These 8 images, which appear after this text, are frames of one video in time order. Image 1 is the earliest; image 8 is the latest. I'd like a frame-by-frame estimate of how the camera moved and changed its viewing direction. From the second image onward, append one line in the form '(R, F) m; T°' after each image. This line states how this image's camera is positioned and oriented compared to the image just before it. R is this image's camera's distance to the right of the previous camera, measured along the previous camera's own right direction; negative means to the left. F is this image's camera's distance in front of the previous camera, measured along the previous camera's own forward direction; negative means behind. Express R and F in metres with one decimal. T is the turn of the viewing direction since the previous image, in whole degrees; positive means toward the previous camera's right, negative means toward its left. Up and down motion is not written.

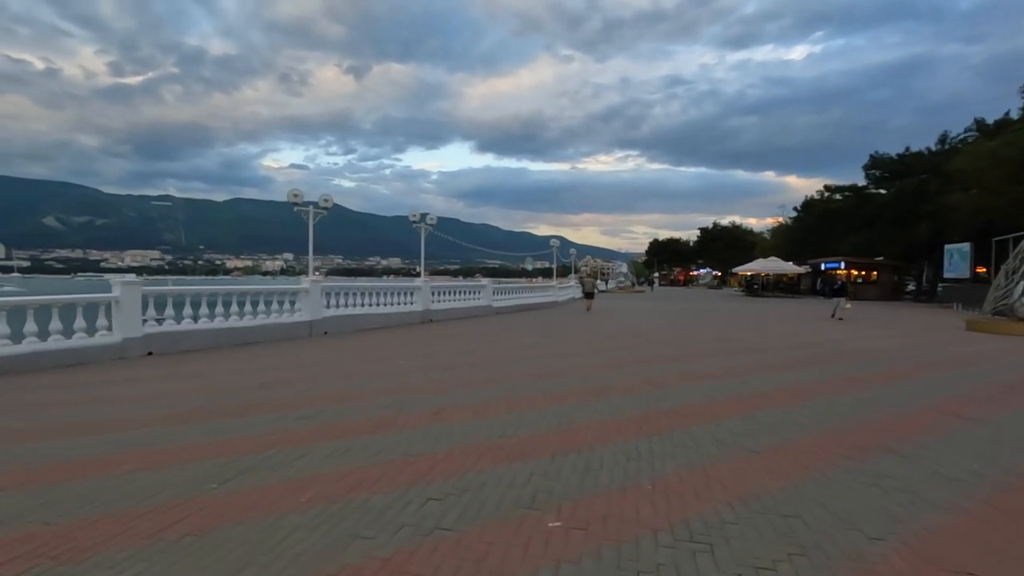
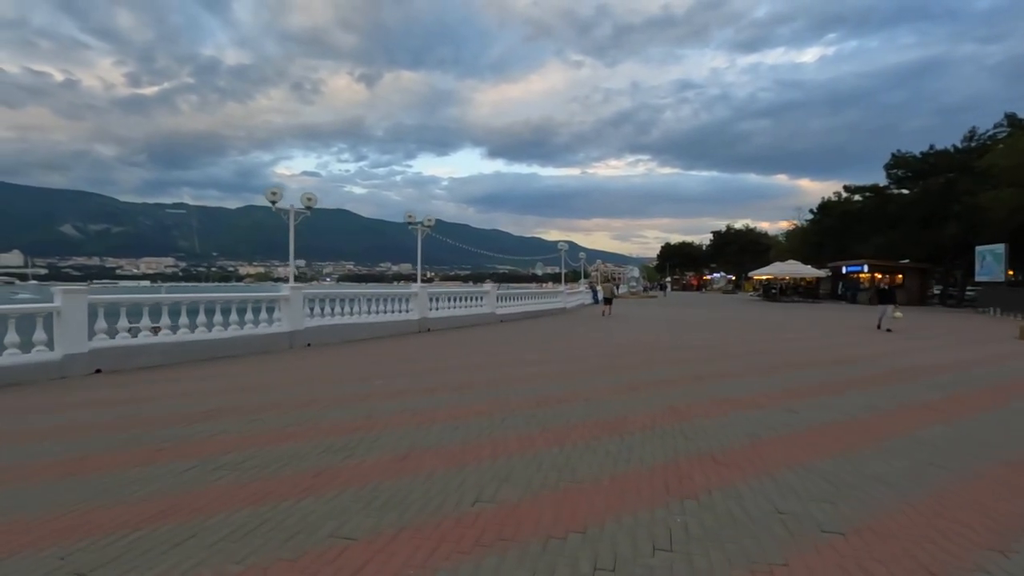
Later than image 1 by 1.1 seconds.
(+0.1, +1.0) m; -1°
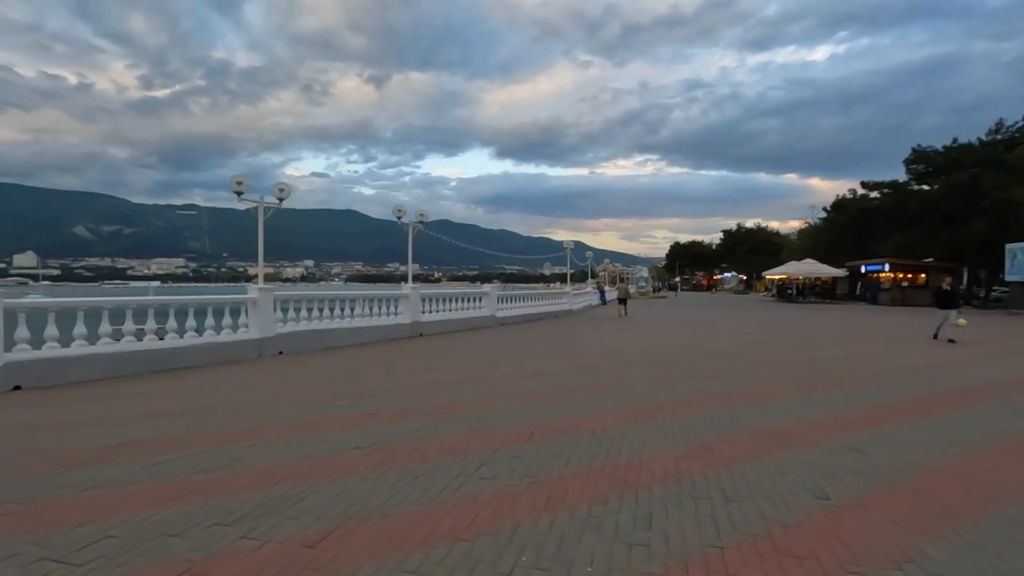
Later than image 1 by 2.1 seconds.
(+0.3, +1.5) m; -1°
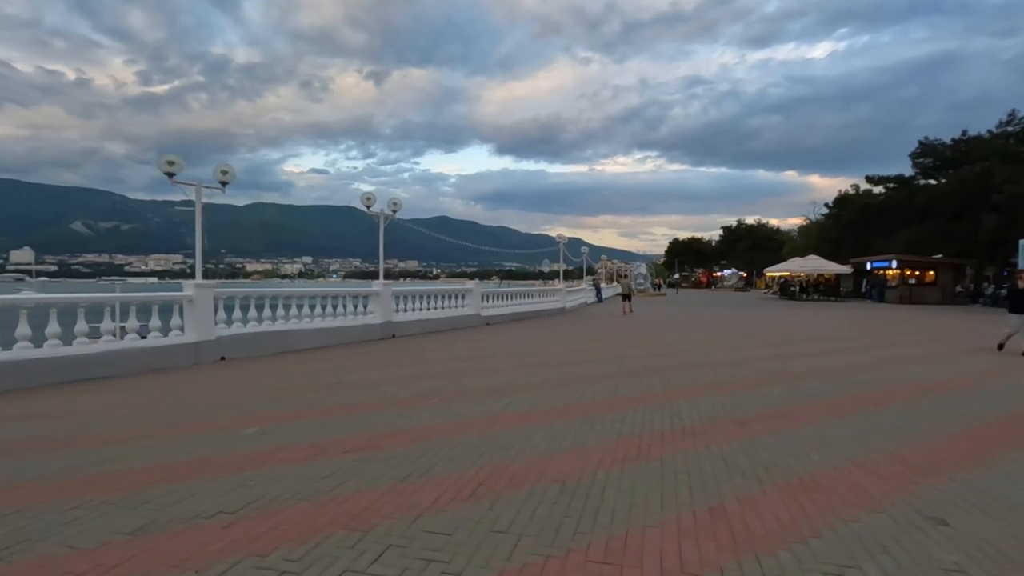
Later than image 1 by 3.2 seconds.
(+0.1, +1.2) m; 0°
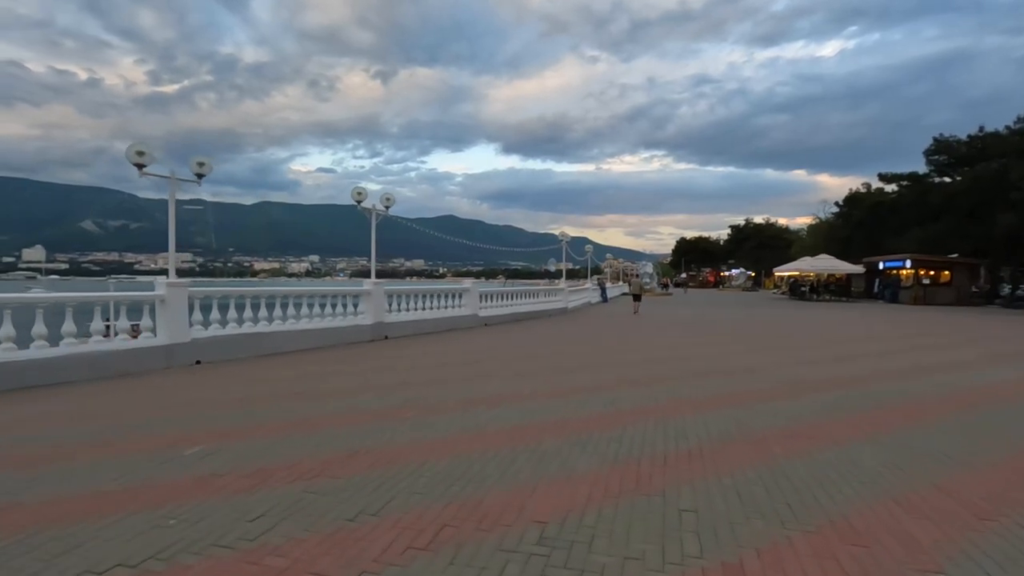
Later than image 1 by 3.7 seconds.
(-0.6, -0.8) m; -1°
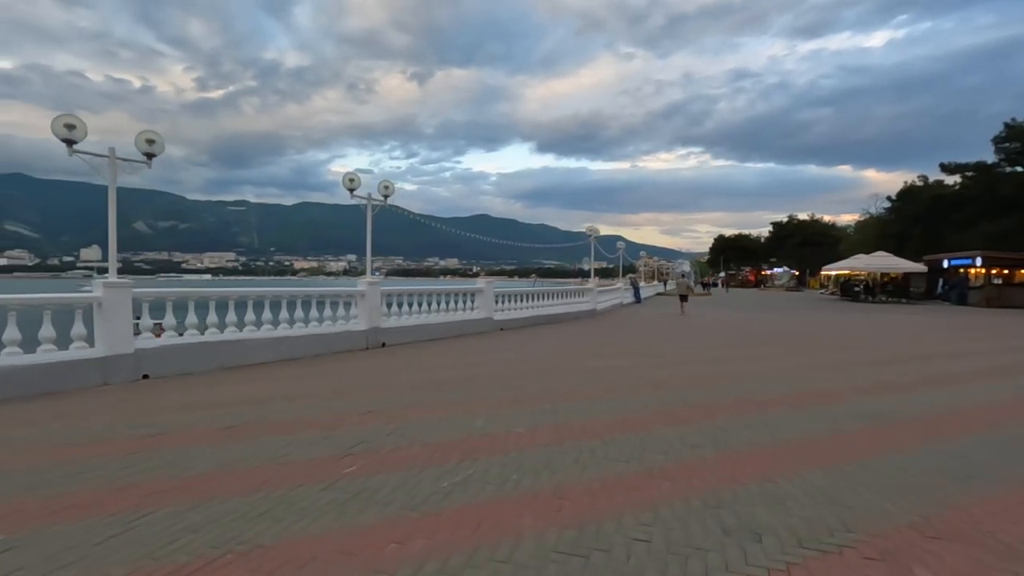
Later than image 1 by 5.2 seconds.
(+0.5, +2.2) m; -4°
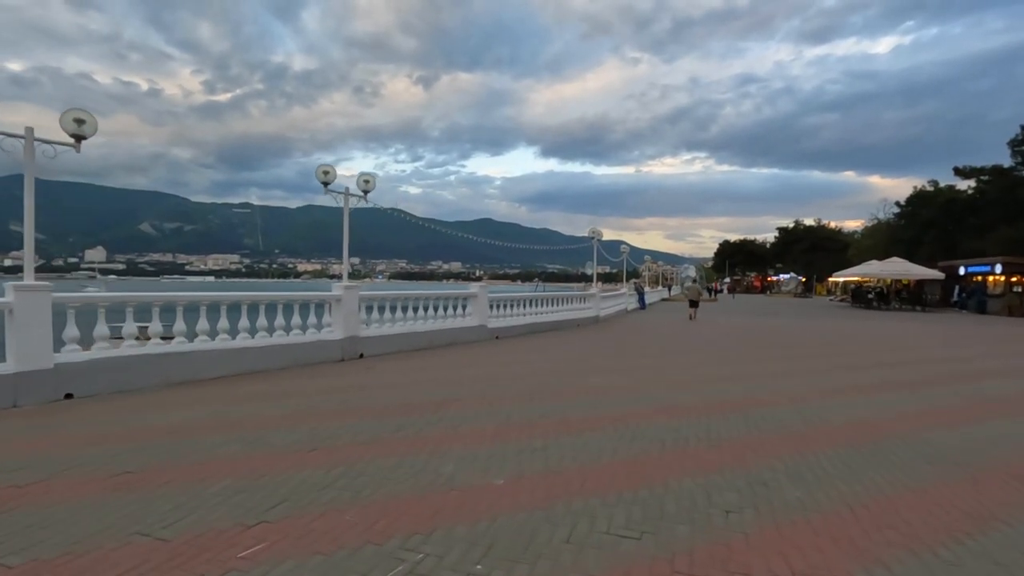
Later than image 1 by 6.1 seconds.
(+0.2, +1.4) m; 0°
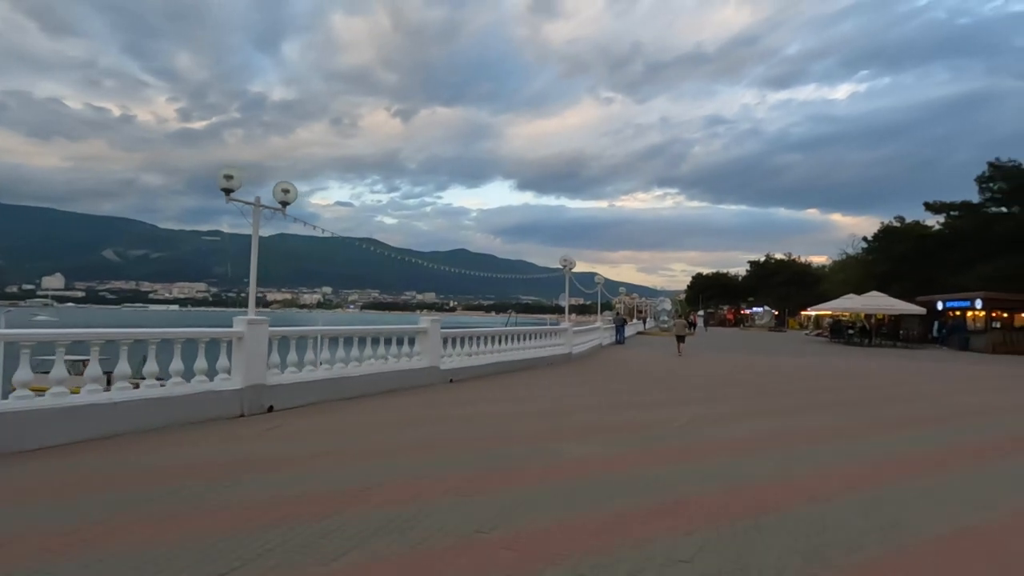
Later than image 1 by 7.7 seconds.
(+0.4, +2.5) m; +3°
